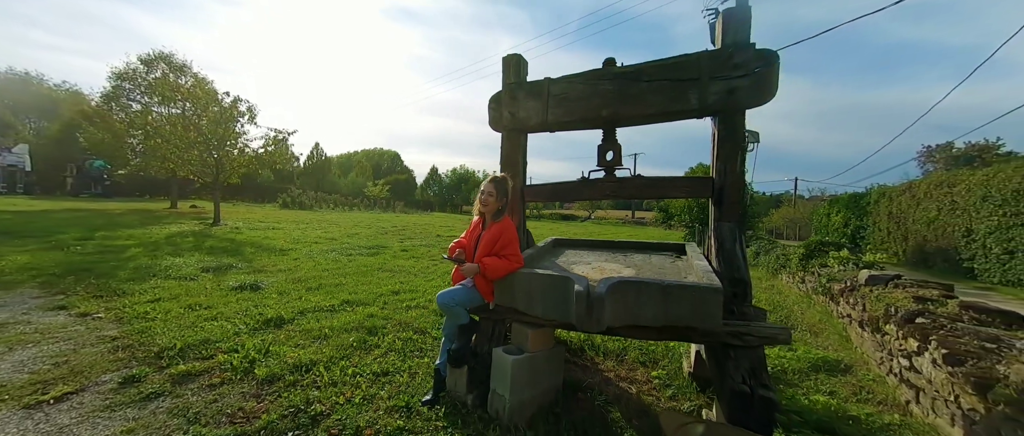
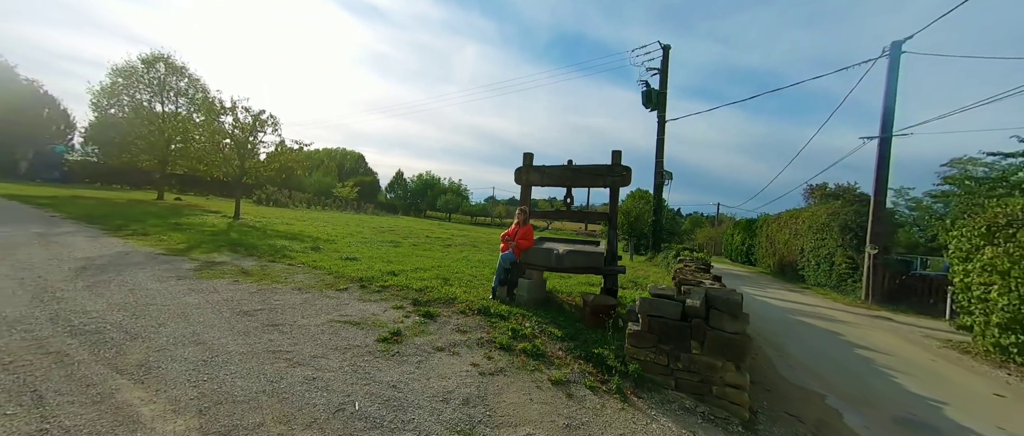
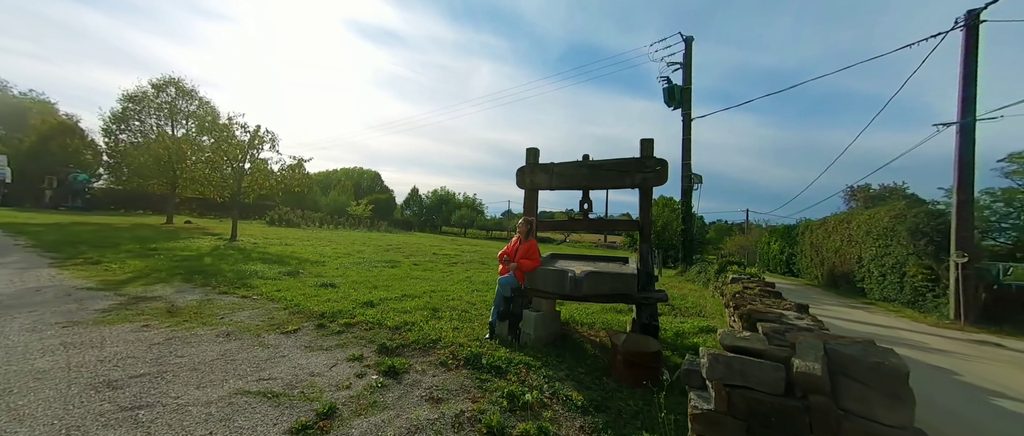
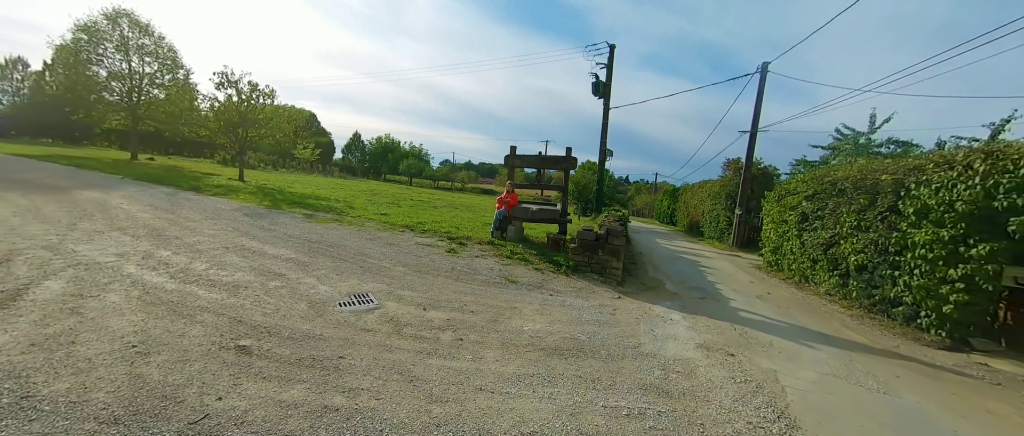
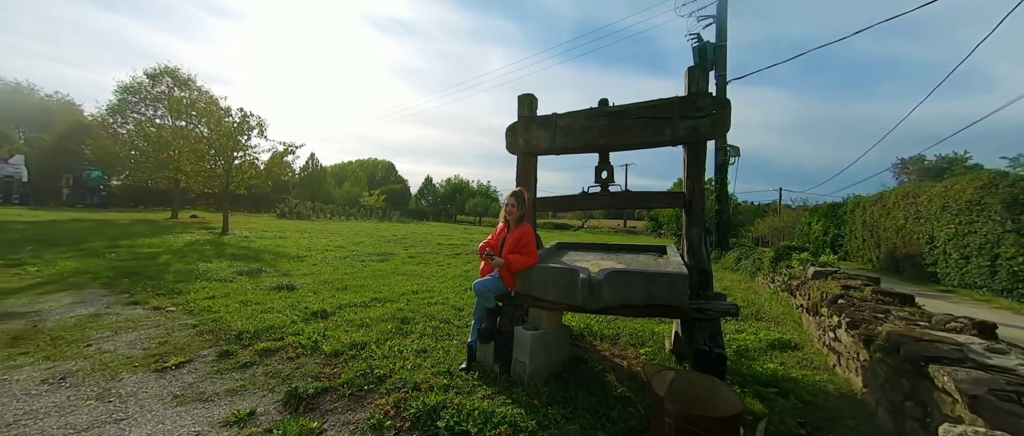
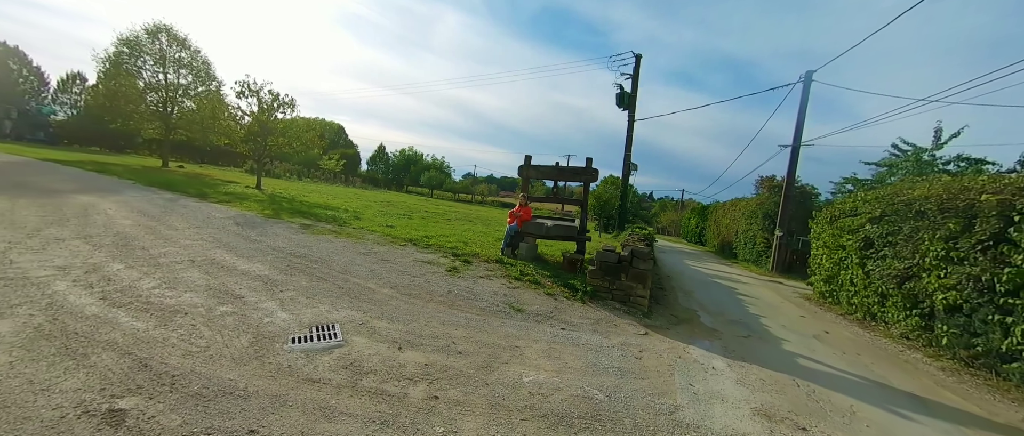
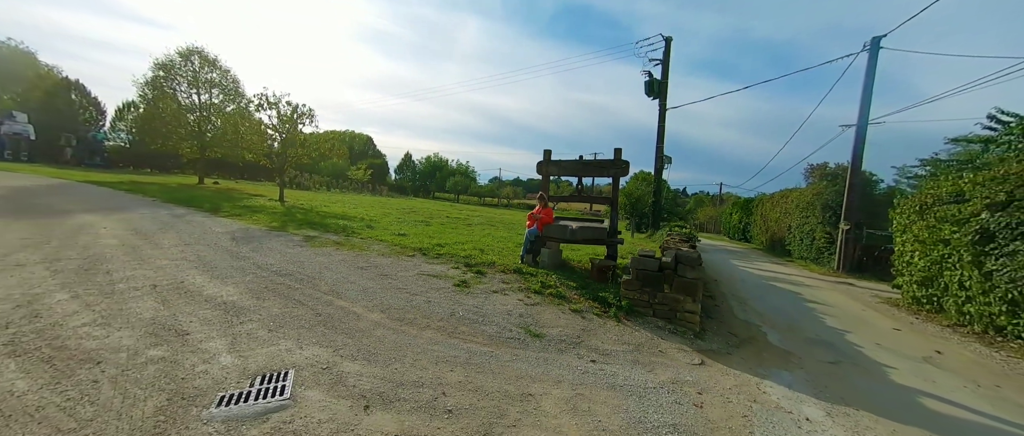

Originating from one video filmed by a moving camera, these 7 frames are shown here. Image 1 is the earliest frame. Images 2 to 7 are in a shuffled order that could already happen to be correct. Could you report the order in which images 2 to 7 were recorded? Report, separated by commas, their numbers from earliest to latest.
5, 3, 2, 7, 6, 4
